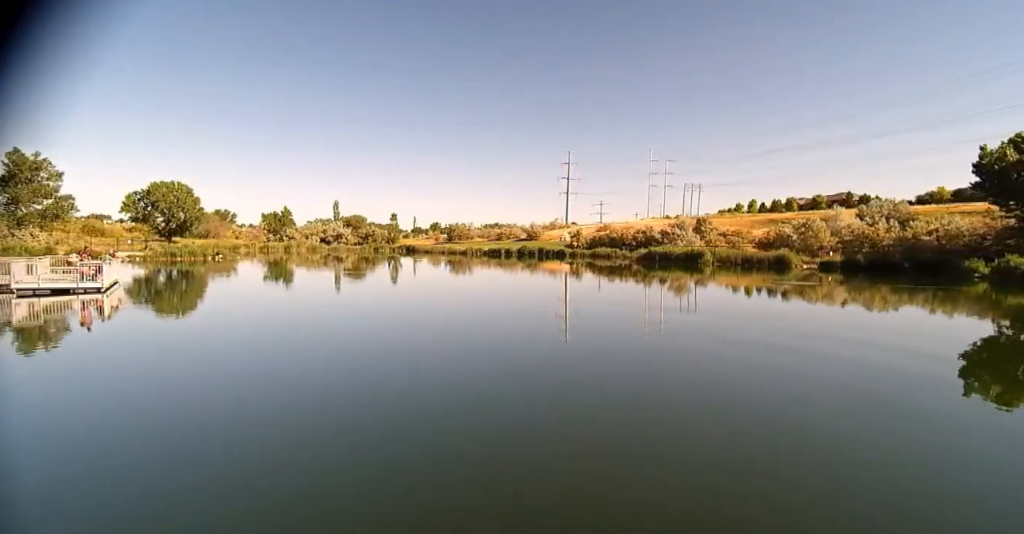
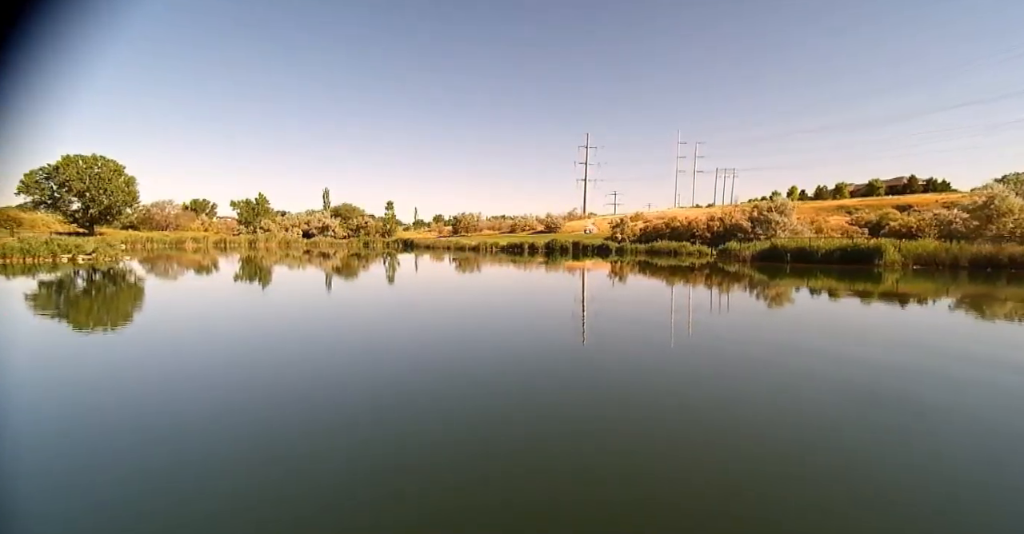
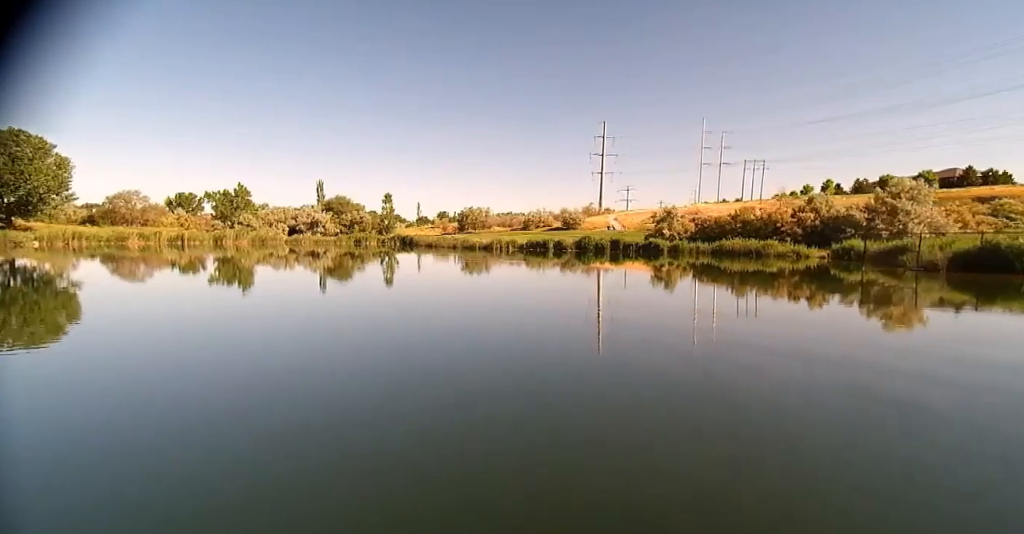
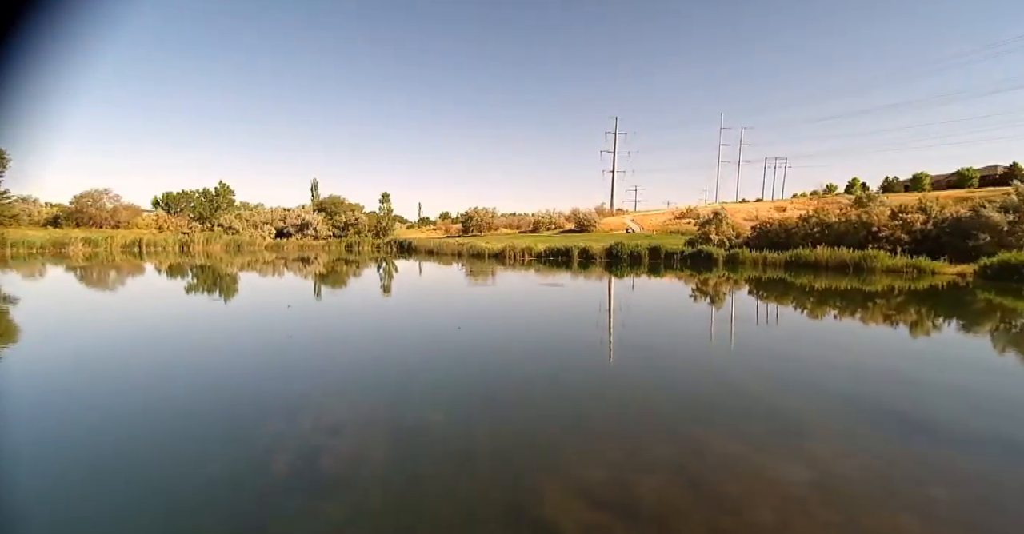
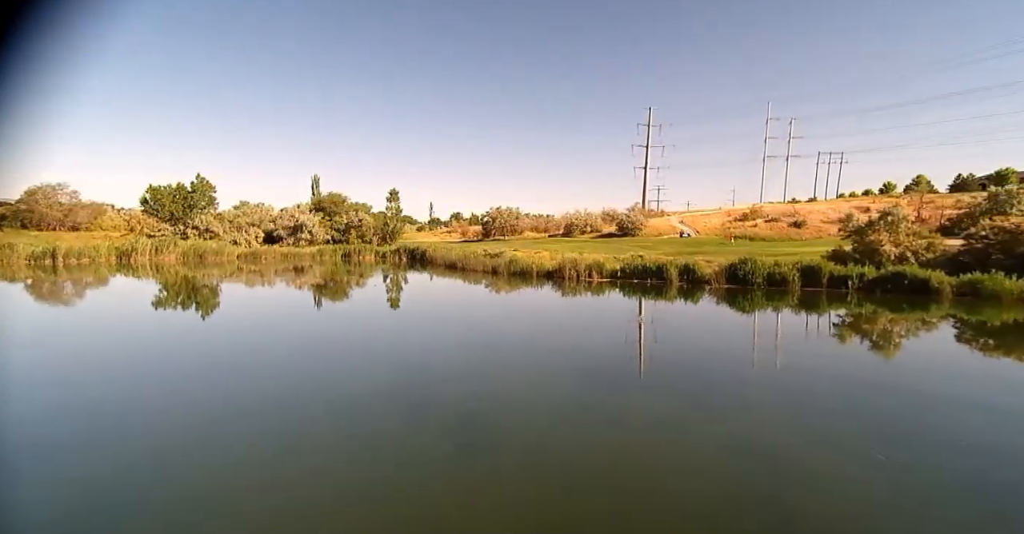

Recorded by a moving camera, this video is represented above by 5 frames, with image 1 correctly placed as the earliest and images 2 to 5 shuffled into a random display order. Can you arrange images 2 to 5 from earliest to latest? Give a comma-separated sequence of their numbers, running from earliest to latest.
2, 3, 4, 5
